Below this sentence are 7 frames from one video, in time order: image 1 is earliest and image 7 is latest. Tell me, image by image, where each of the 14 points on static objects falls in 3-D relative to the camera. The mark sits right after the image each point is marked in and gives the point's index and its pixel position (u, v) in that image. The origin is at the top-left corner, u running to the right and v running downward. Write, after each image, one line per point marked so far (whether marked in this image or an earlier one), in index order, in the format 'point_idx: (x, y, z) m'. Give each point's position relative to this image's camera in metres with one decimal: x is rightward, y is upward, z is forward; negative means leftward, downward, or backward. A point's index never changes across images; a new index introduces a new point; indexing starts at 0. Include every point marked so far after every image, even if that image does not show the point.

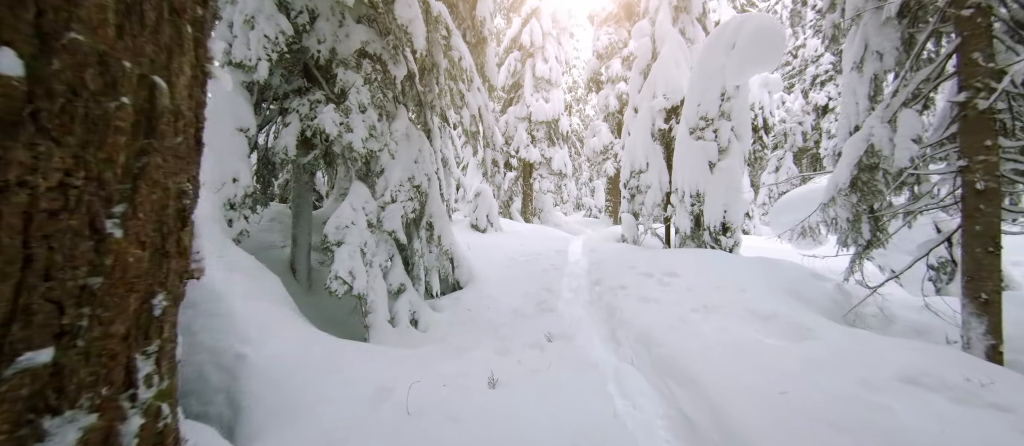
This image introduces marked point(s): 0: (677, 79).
0: (+5.8, +5.0, +12.9) m
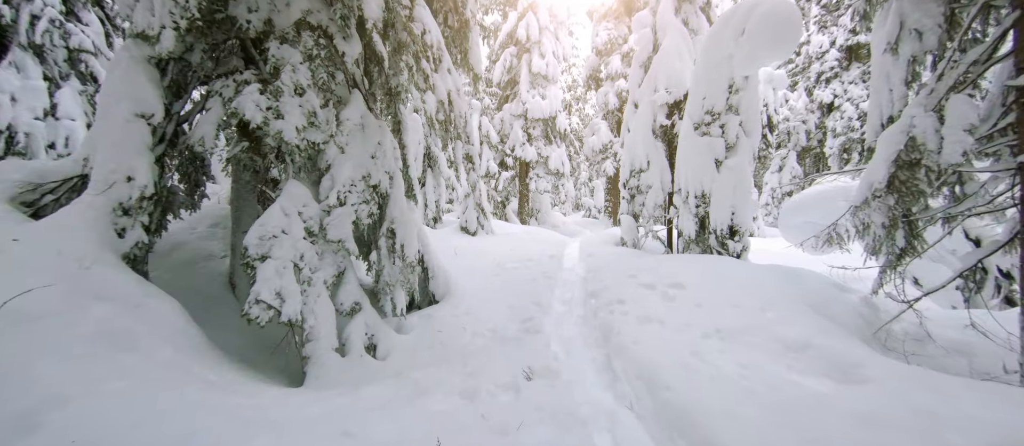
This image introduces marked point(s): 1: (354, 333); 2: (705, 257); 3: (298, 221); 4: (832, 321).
0: (+5.5, +4.9, +12.1) m
1: (-1.8, -1.2, +4.2) m
2: (+4.5, -0.8, +8.7) m
3: (-2.1, 0.0, +3.6) m
4: (+5.0, -1.5, +5.8) m
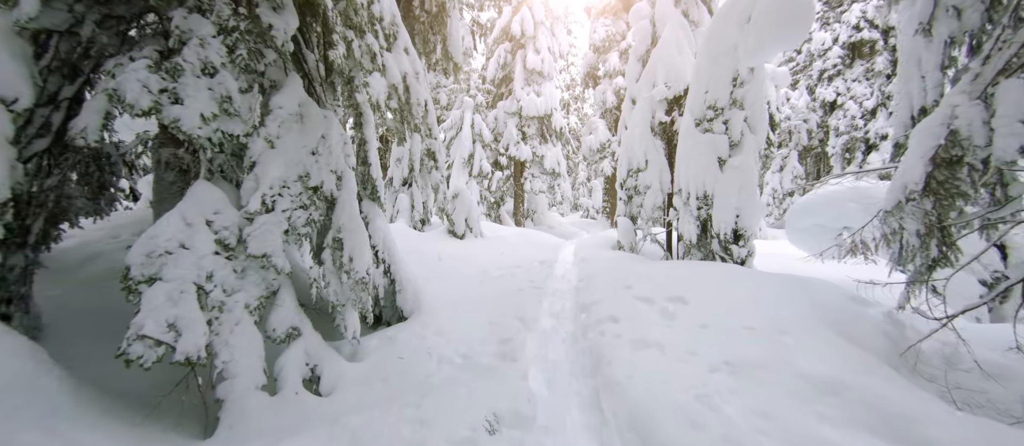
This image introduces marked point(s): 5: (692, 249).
0: (+5.2, +4.8, +11.4) m
1: (-2.1, -1.3, +3.4) m
2: (+4.2, -0.9, +8.0) m
3: (-2.4, -0.1, +2.9) m
4: (+4.7, -1.6, +5.1) m
5: (+4.7, -0.7, +9.7) m
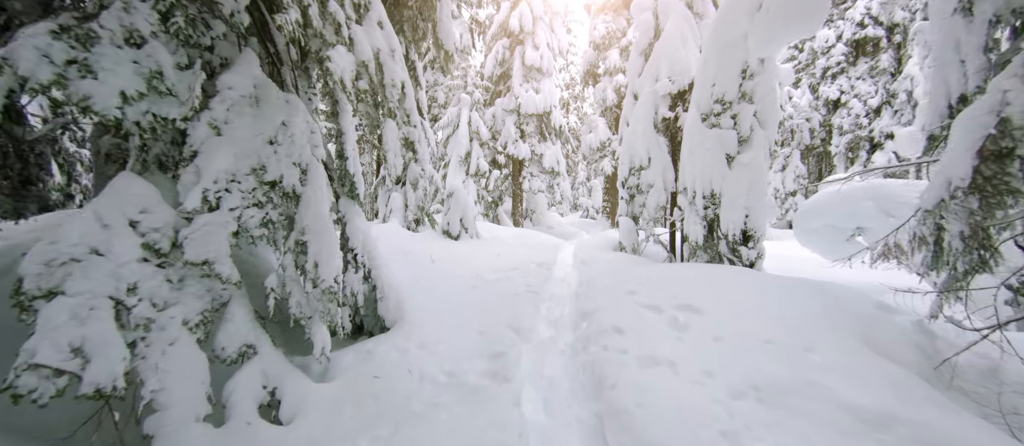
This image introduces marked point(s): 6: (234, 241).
0: (+5.1, +4.8, +10.9) m
1: (-2.2, -1.3, +2.9) m
2: (+4.1, -0.9, +7.5) m
3: (-2.5, -0.1, +2.4) m
4: (+4.6, -1.6, +4.6) m
5: (+4.6, -0.7, +9.2) m
6: (-2.1, -0.1, +2.8) m
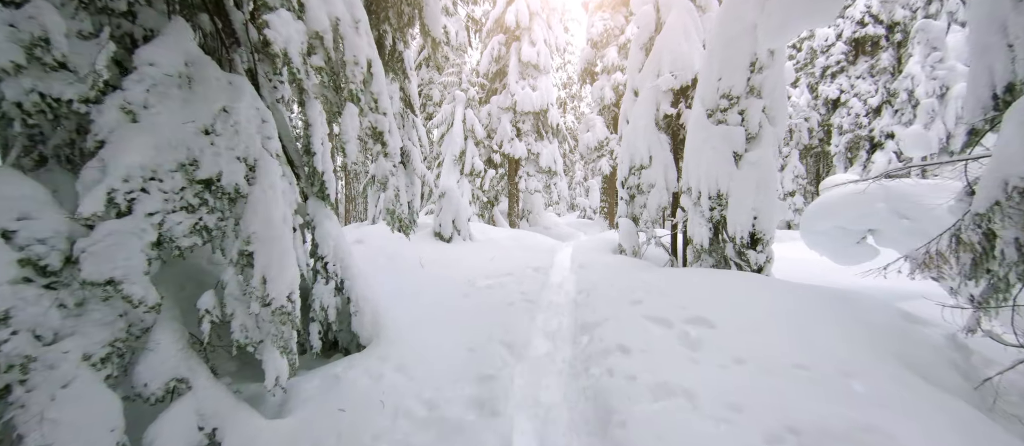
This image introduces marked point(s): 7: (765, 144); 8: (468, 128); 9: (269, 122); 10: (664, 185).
0: (+4.9, +4.8, +10.4) m
1: (-2.2, -1.4, +2.4) m
2: (+4.0, -1.0, +7.0) m
3: (-2.5, -0.1, +1.8) m
4: (+4.5, -1.7, +4.1) m
5: (+4.5, -0.7, +8.7) m
6: (-2.2, -0.2, +2.3) m
7: (+5.4, +1.7, +7.9) m
8: (-2.1, +4.6, +18.0) m
9: (-1.9, +0.8, +2.9) m
10: (+4.4, +1.1, +10.7) m
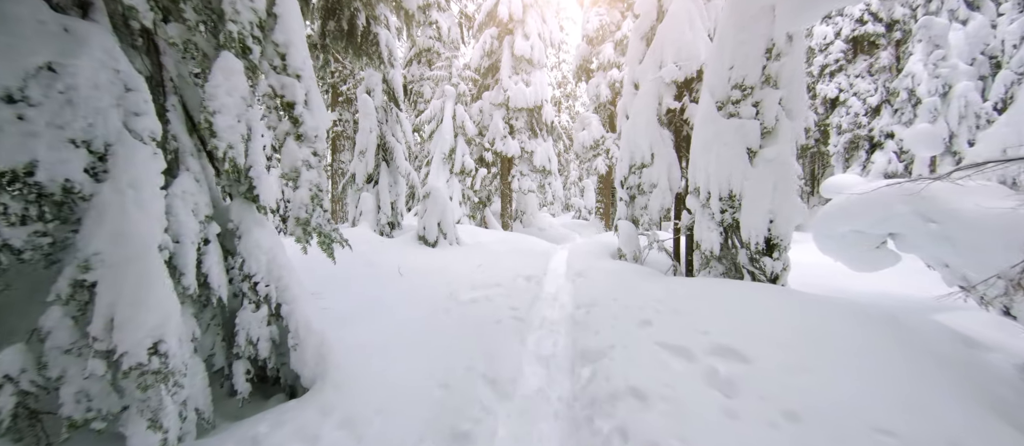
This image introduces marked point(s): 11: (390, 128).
0: (+4.7, +4.7, +9.6) m
1: (-2.4, -1.5, +1.5) m
2: (+3.8, -1.0, +6.2) m
3: (-2.7, -0.2, +0.9) m
4: (+4.4, -1.8, +3.3) m
5: (+4.3, -0.8, +7.9) m
6: (-2.3, -0.3, +1.4) m
7: (+5.2, +1.6, +7.1) m
8: (-2.5, +4.5, +17.1) m
9: (-2.1, +0.7, +2.0) m
10: (+4.2, +1.0, +9.9) m
11: (-3.9, +3.0, +11.8) m
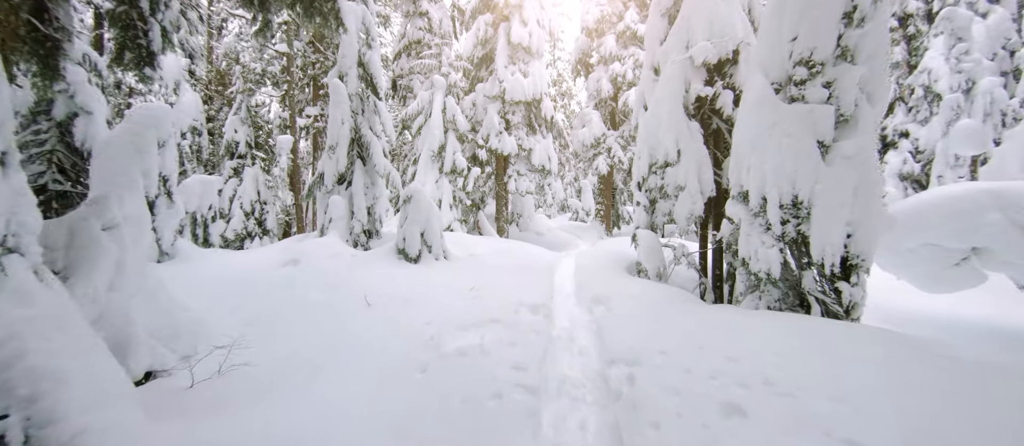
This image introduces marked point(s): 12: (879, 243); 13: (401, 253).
0: (+4.7, +4.5, +8.0) m
1: (-2.2, -1.7, -0.2) m
2: (+3.8, -1.3, +4.5) m
3: (-2.5, -0.4, -0.8) m
4: (+4.5, -2.0, +1.7) m
5: (+4.3, -1.0, +6.3) m
6: (-2.2, -0.5, -0.3) m
7: (+5.2, +1.4, +5.5) m
8: (-2.6, +4.3, +15.3) m
9: (-2.0, +0.5, +0.3) m
10: (+4.1, +0.8, +8.3) m
11: (-3.9, +2.8, +10.0) m
12: (+5.3, -0.3, +5.4) m
13: (-2.5, -0.7, +8.7) m
